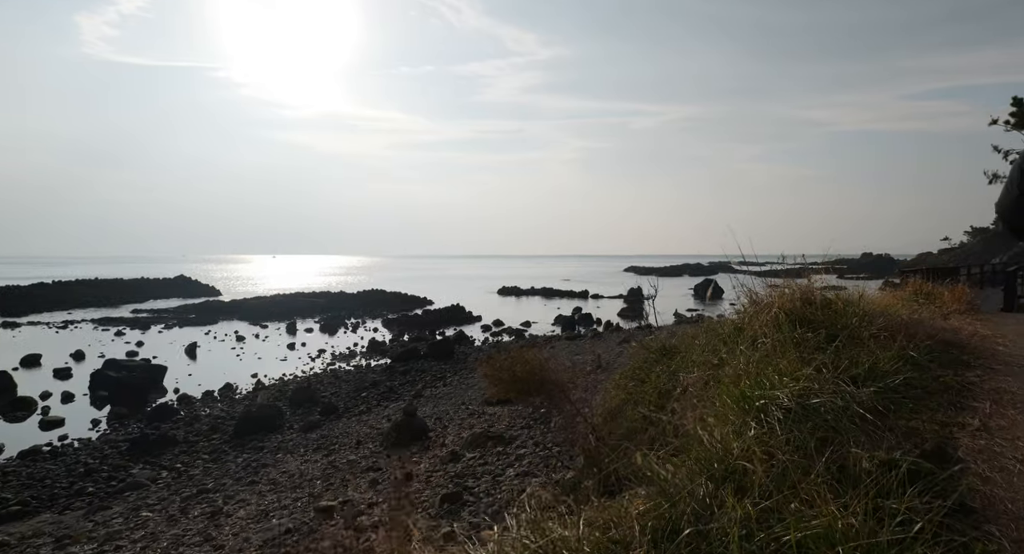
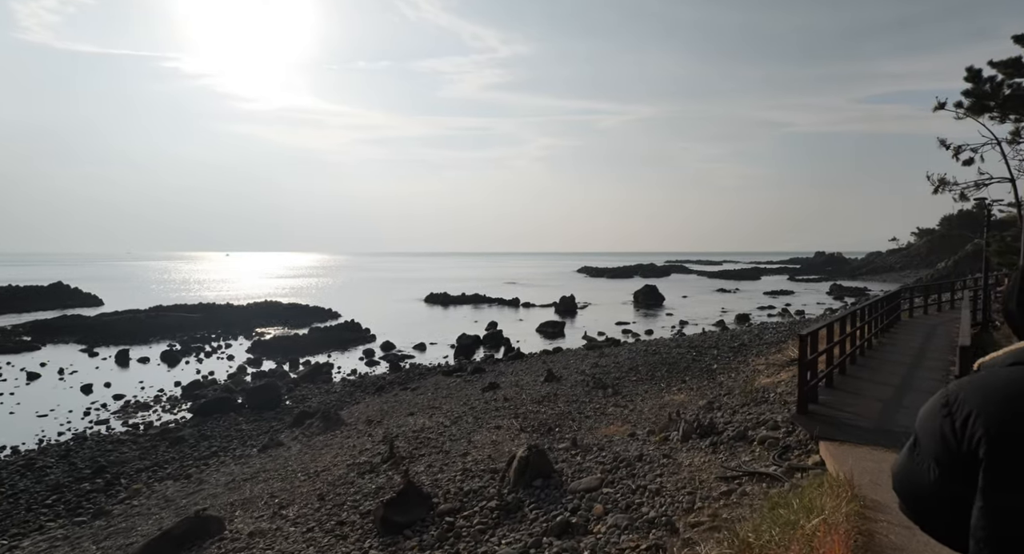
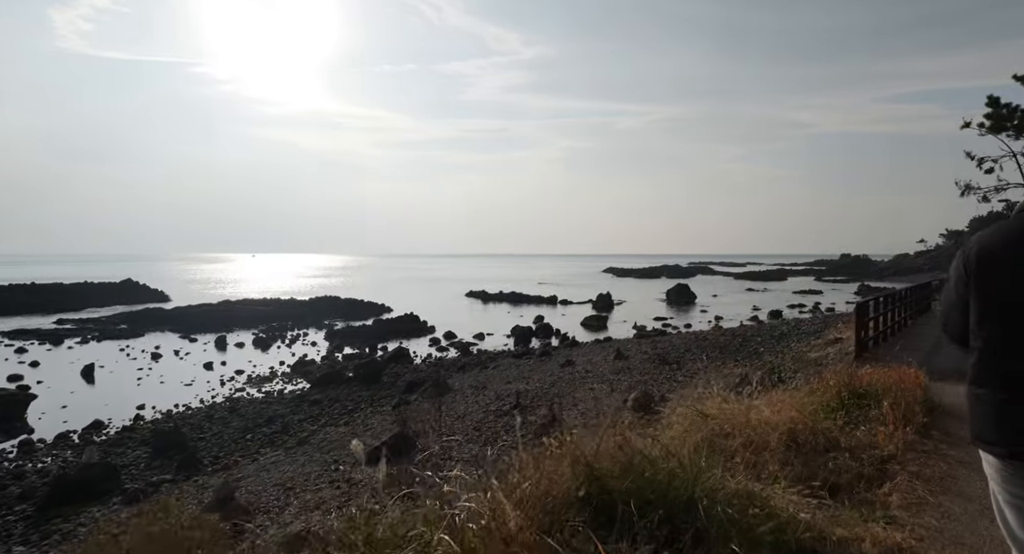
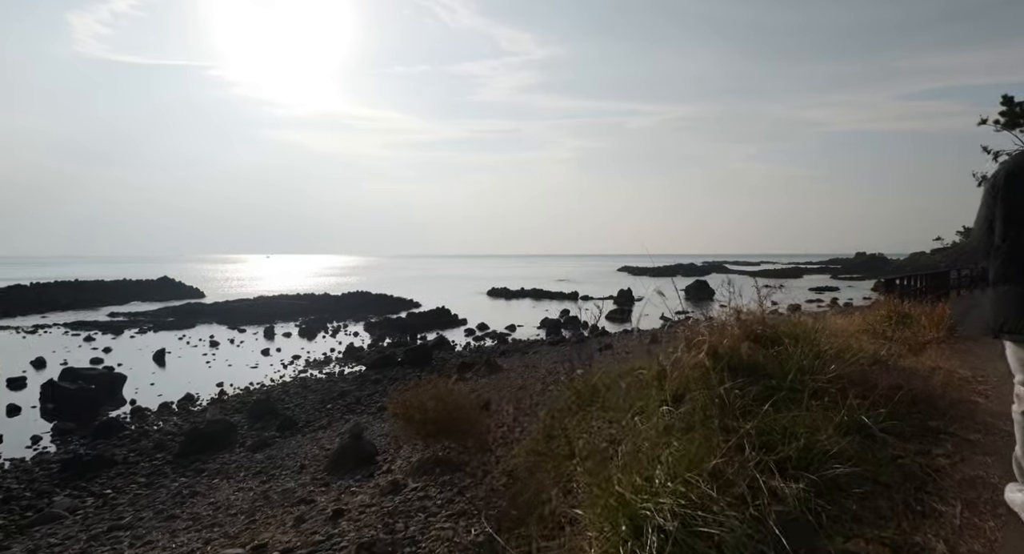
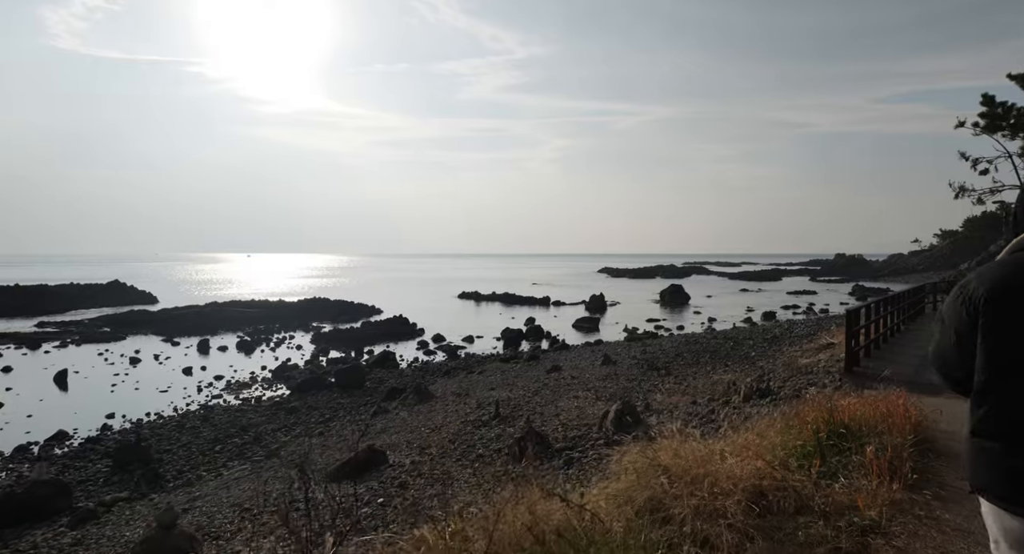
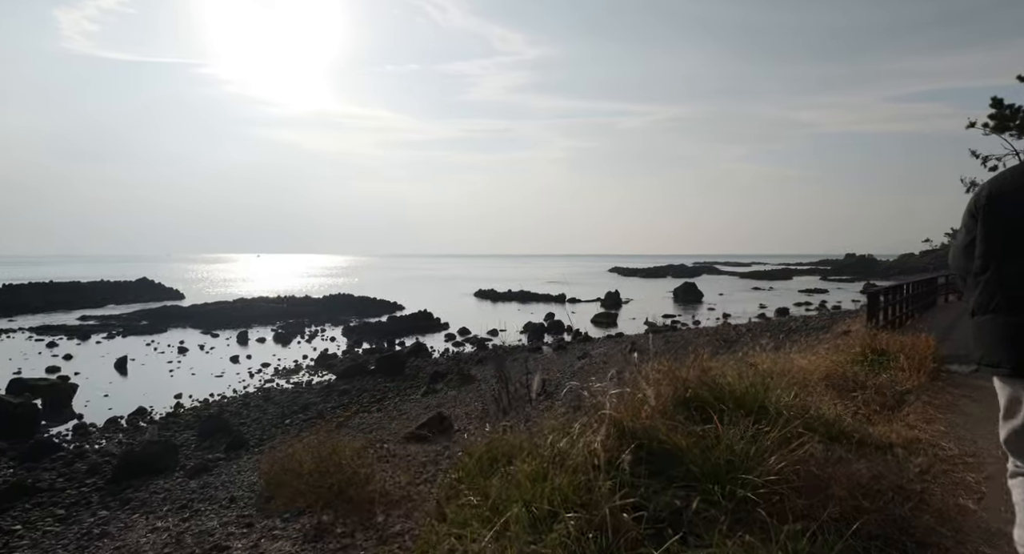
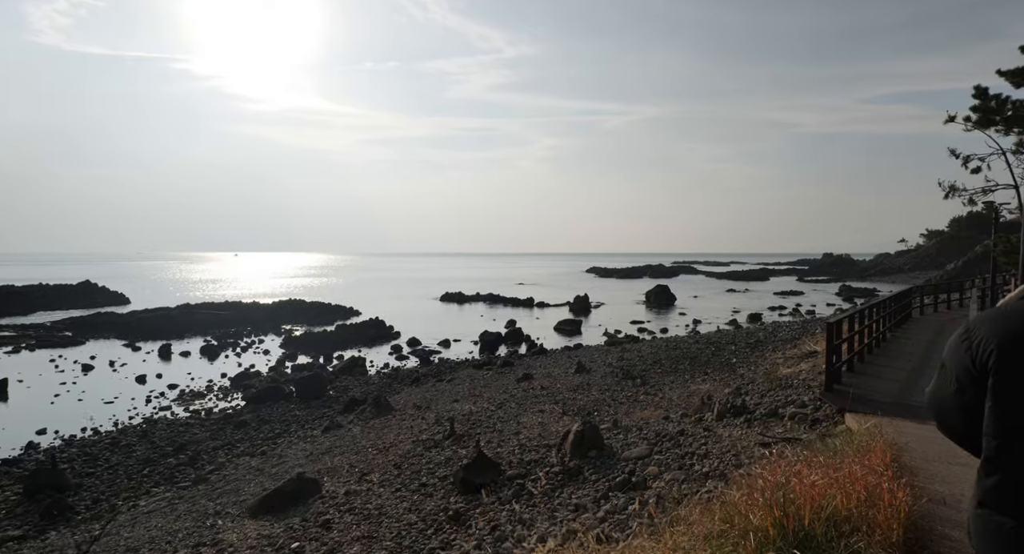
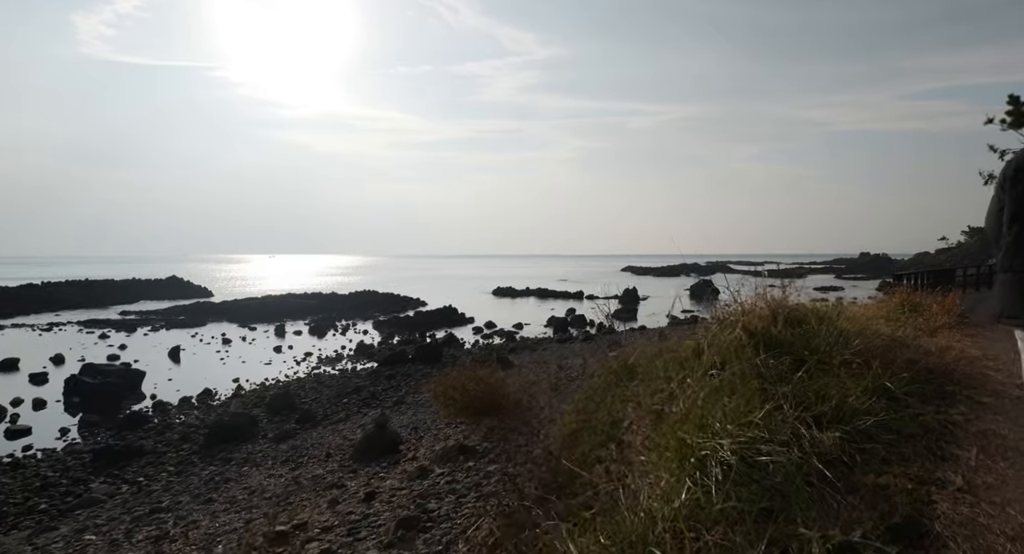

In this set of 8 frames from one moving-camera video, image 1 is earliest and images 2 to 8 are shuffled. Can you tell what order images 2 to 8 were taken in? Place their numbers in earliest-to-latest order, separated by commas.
8, 4, 6, 3, 5, 7, 2
